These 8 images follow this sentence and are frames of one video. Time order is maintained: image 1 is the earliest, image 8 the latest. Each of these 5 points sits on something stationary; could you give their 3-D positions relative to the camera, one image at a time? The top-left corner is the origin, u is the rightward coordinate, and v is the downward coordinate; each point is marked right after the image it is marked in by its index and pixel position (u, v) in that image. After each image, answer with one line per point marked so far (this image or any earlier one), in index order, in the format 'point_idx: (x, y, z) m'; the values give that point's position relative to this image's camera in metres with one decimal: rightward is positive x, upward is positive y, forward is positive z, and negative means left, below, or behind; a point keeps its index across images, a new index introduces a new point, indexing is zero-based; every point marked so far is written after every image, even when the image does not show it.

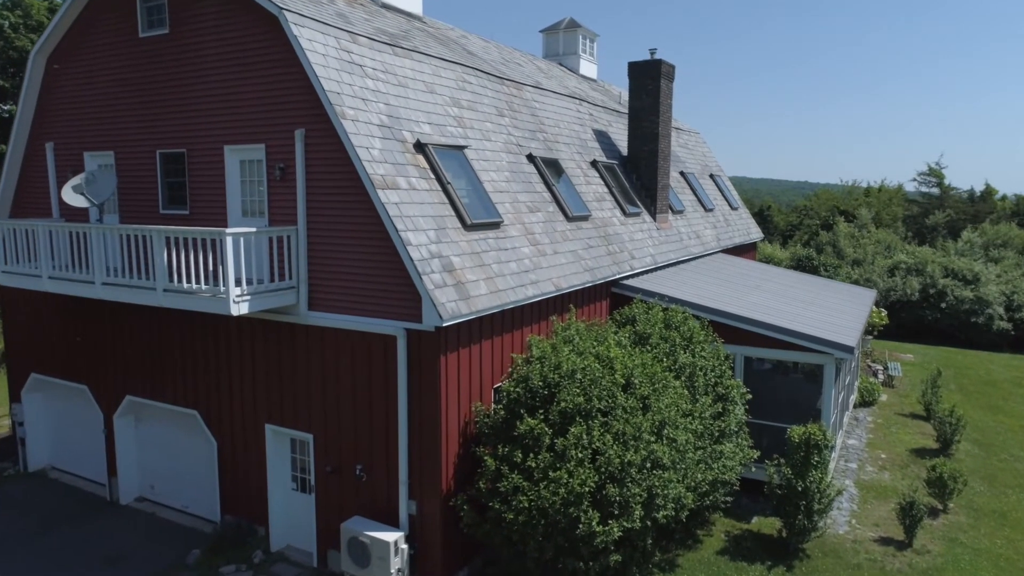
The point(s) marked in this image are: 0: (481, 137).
0: (-0.6, +3.1, +10.7) m
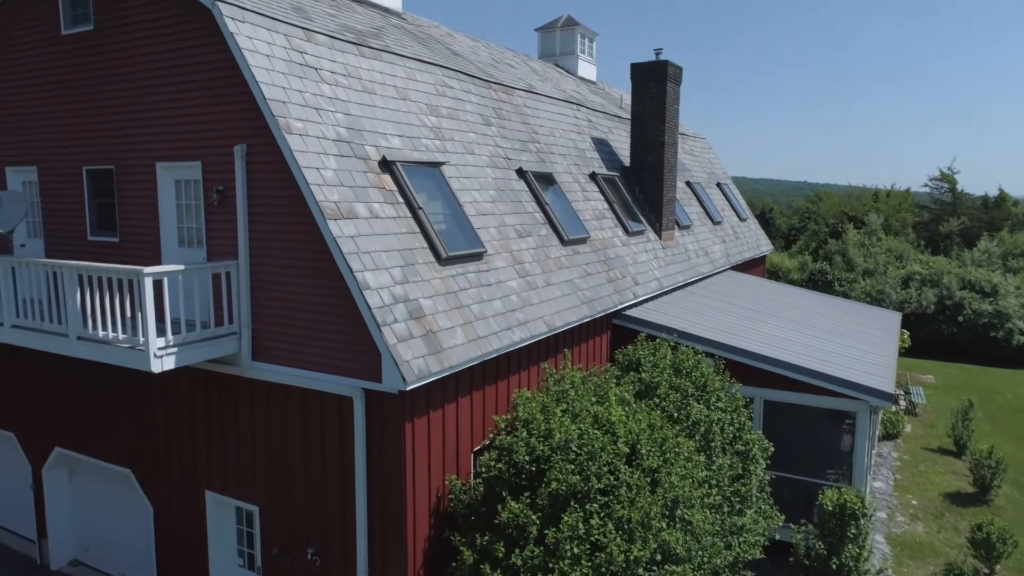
0: (-0.9, +2.5, +9.3) m
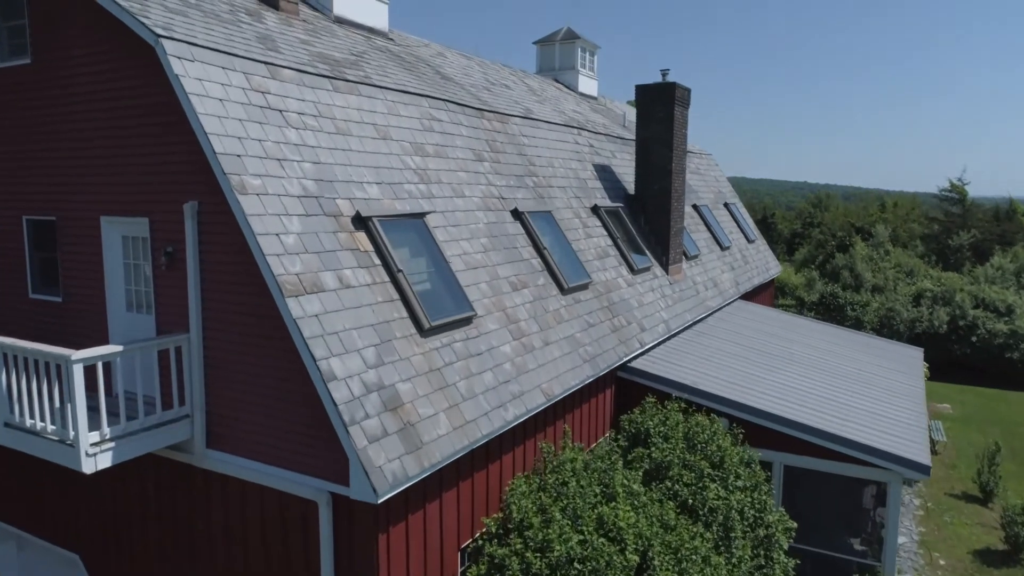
0: (-1.0, +1.5, +8.3) m
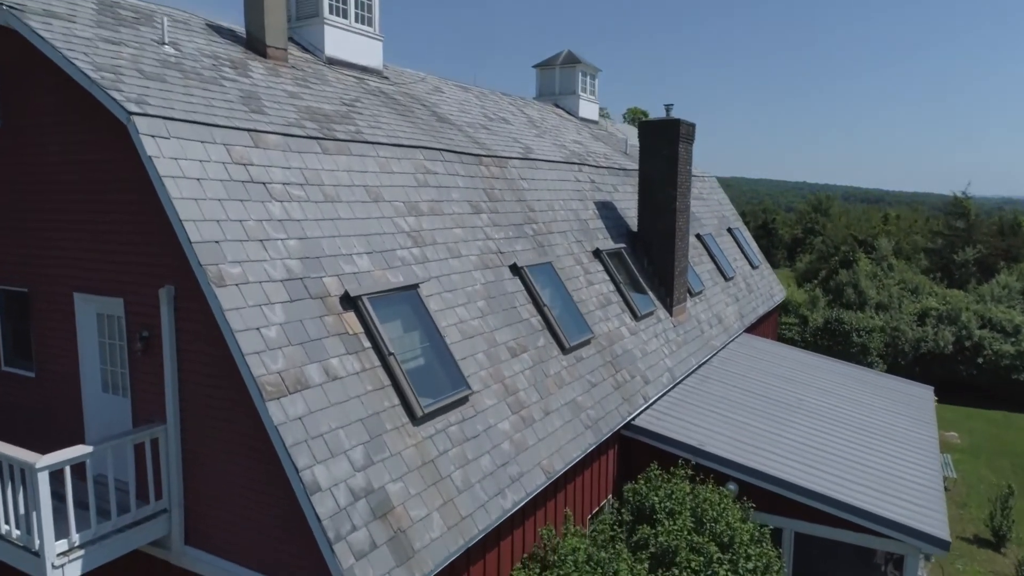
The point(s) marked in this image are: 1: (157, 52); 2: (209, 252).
0: (-1.0, +0.5, +7.9) m
1: (-4.8, +3.2, +7.0) m
2: (-3.1, +0.4, +5.4) m
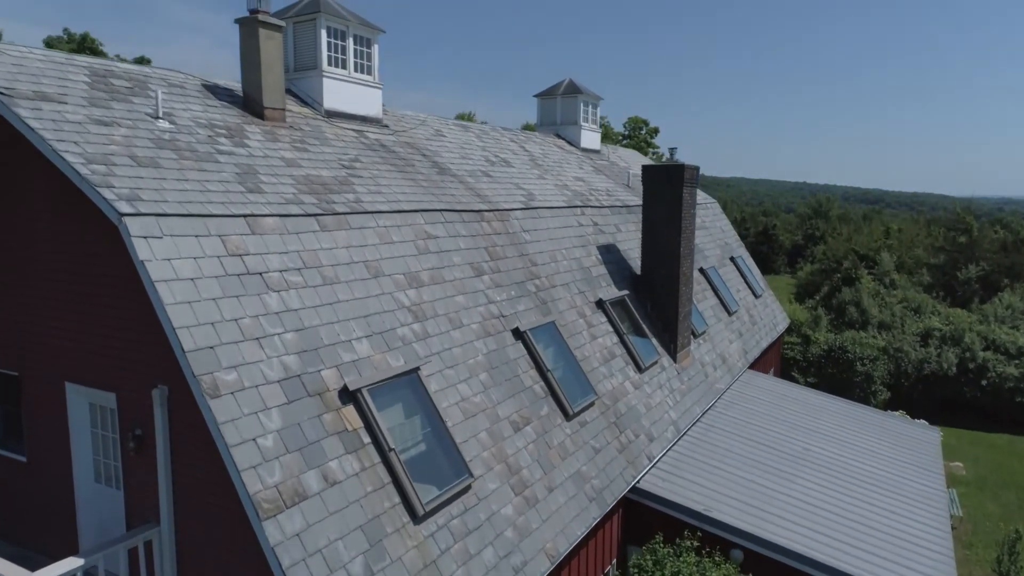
0: (-1.0, -0.6, +7.8) m
1: (-4.8, +2.1, +6.9) m
2: (-3.1, -0.7, +5.2) m
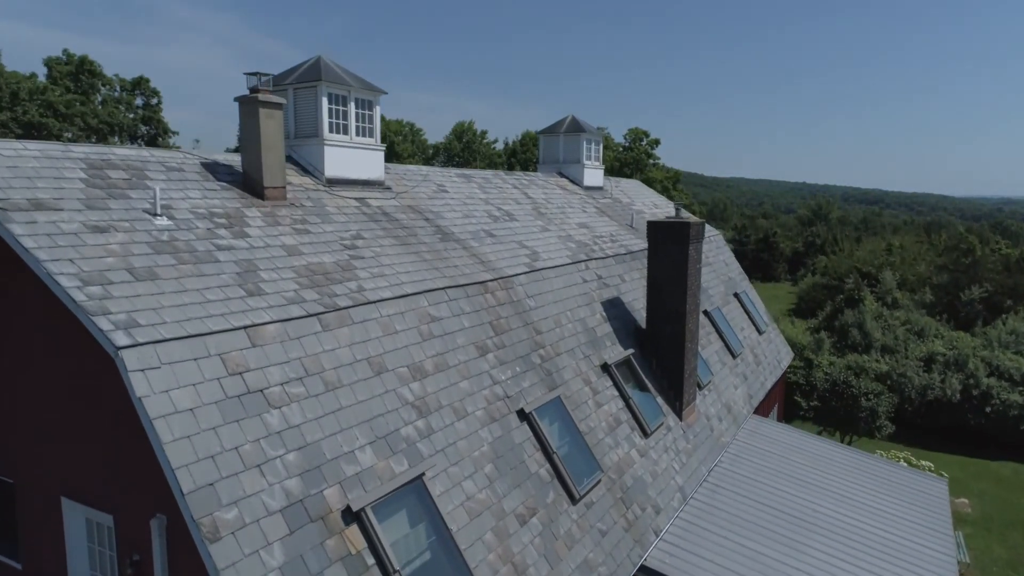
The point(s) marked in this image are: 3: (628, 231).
0: (-0.9, -1.9, +7.6) m
1: (-4.7, +0.8, +6.7) m
2: (-3.0, -2.1, +5.0) m
3: (+3.6, +1.8, +15.9) m
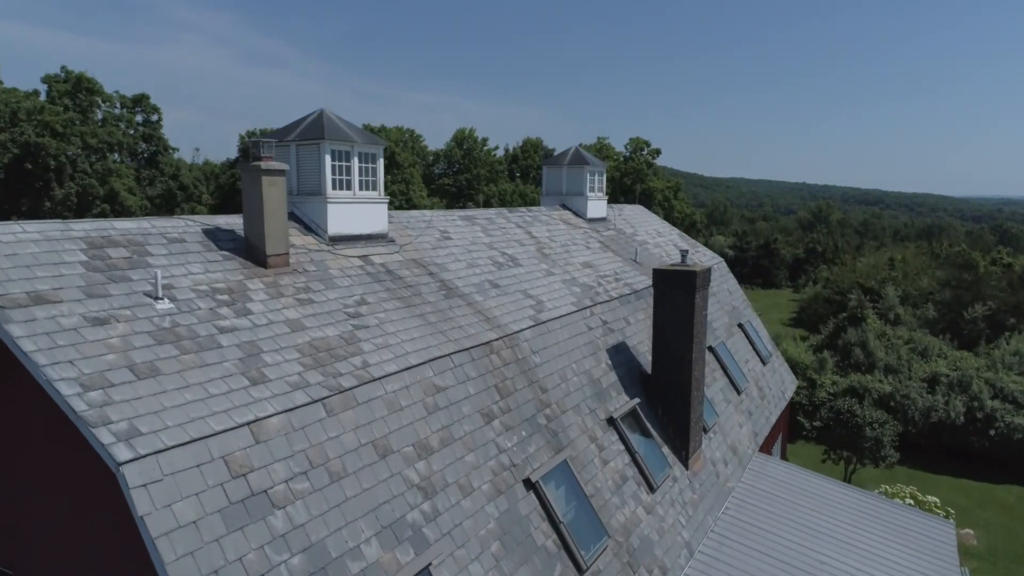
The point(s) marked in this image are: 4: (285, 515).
0: (-0.8, -3.0, +7.5) m
1: (-4.6, -0.3, +6.6) m
2: (-2.9, -3.2, +4.9) m
3: (+3.7, +0.7, +15.8) m
4: (-2.6, -2.6, +5.8) m
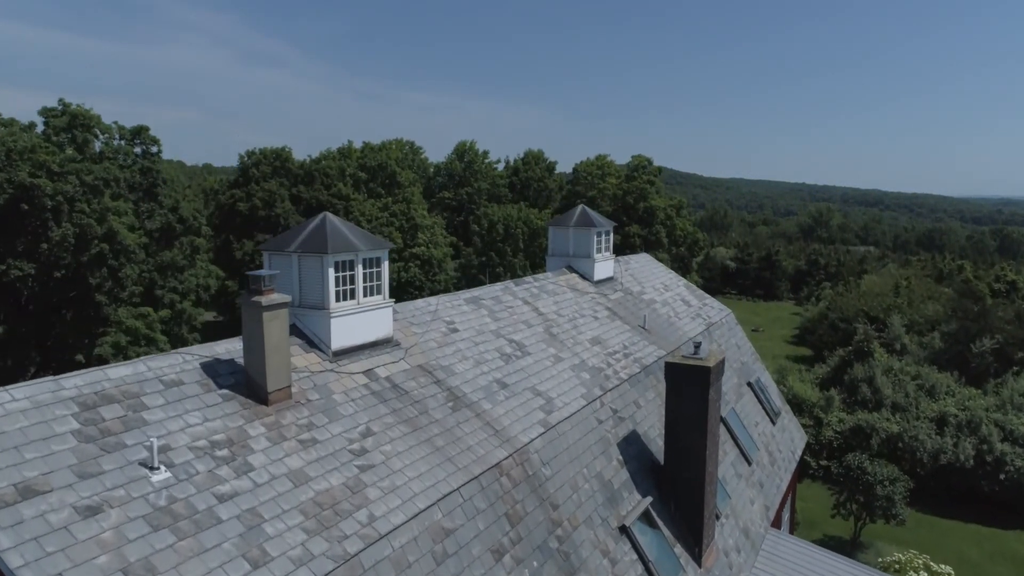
0: (-0.6, -5.1, +7.2) m
1: (-4.4, -2.5, +6.2) m
2: (-2.7, -5.3, +4.6) m
3: (+3.8, -1.4, +15.4) m
4: (-2.4, -4.7, +5.5) m
